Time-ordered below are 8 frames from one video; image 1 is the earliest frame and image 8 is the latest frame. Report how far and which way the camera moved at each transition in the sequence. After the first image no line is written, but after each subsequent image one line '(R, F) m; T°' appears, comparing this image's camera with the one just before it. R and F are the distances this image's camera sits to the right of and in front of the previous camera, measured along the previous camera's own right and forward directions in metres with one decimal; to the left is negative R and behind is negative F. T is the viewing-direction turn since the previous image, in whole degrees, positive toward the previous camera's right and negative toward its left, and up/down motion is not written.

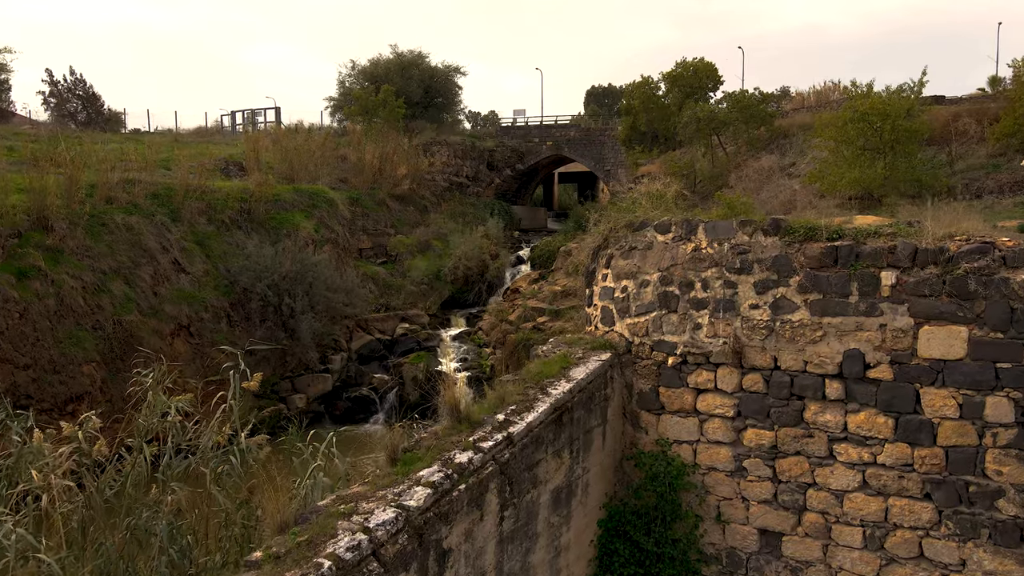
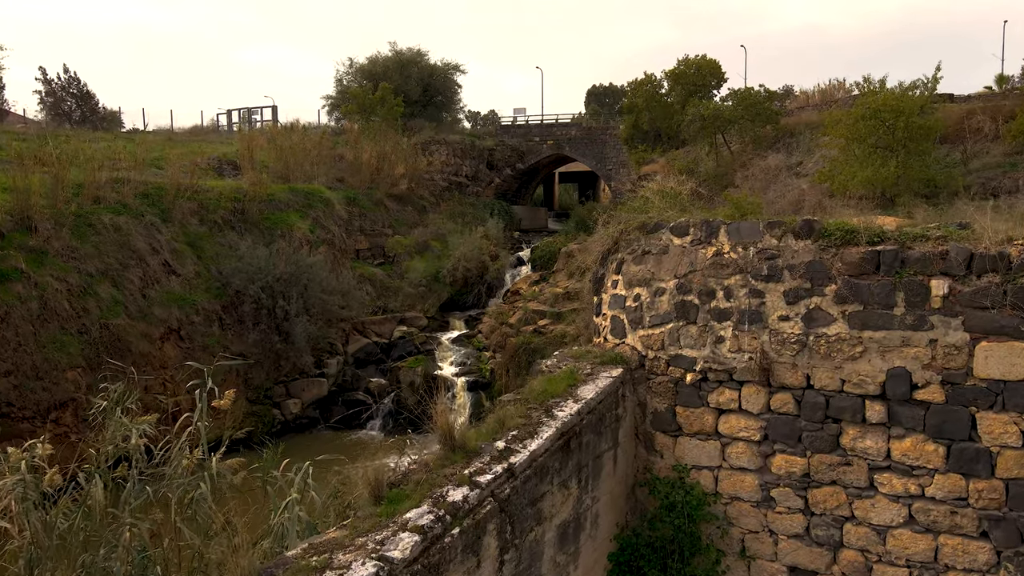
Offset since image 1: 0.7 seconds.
(0.0, +0.3) m; 0°
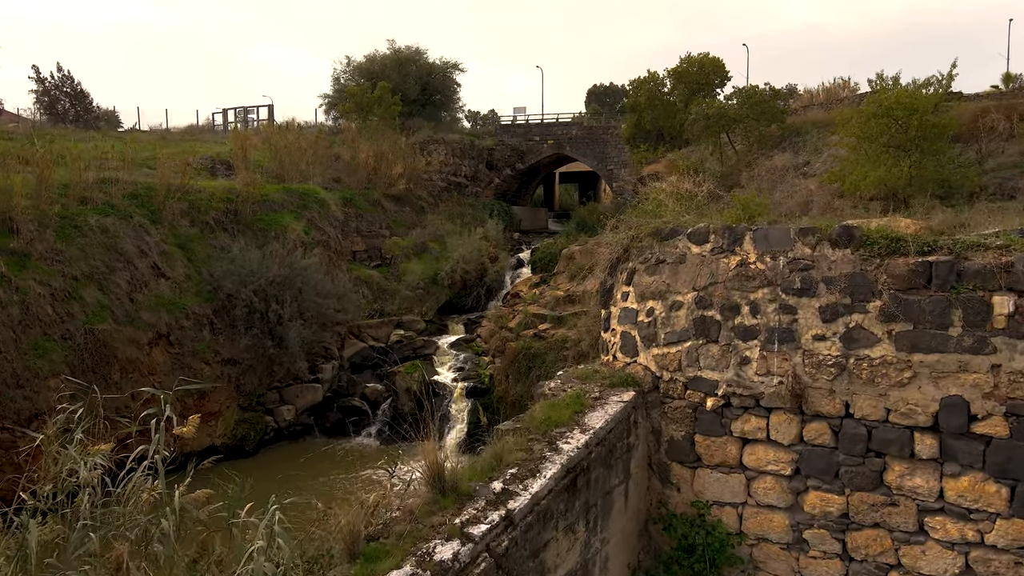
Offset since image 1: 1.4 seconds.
(0.0, +0.3) m; 0°
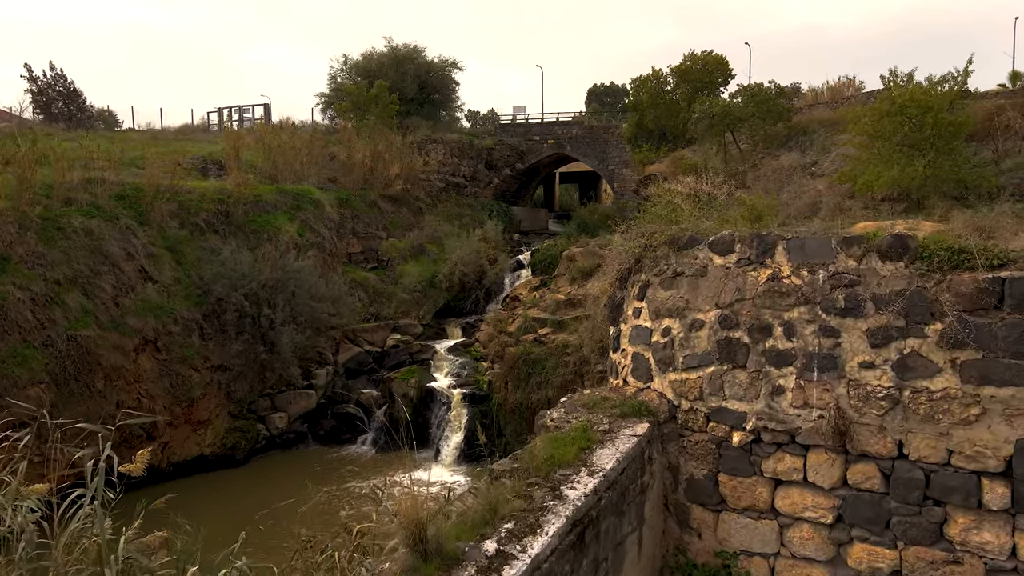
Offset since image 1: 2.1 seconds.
(0.0, +0.3) m; 0°
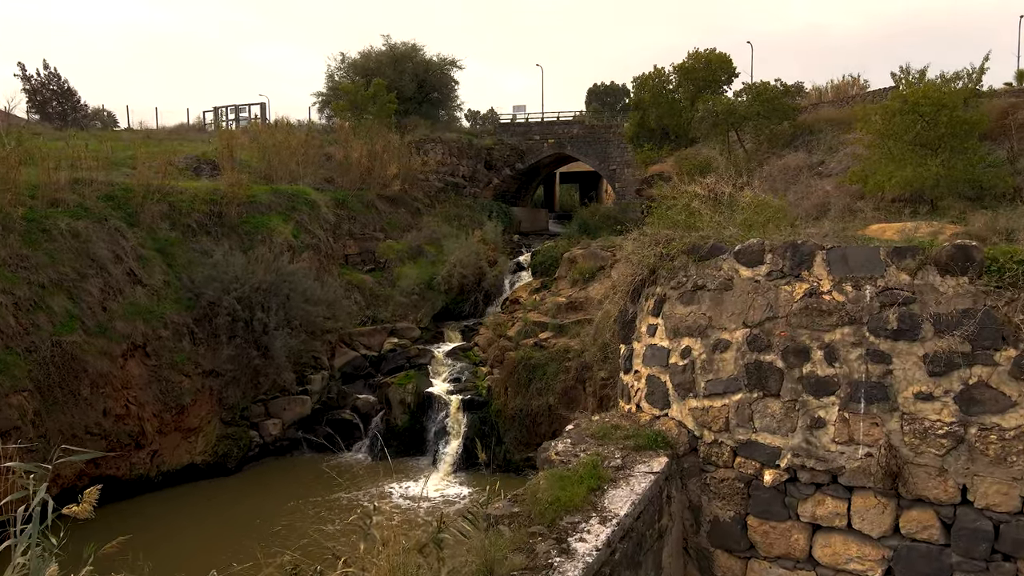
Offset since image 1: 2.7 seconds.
(0.0, +0.3) m; 0°
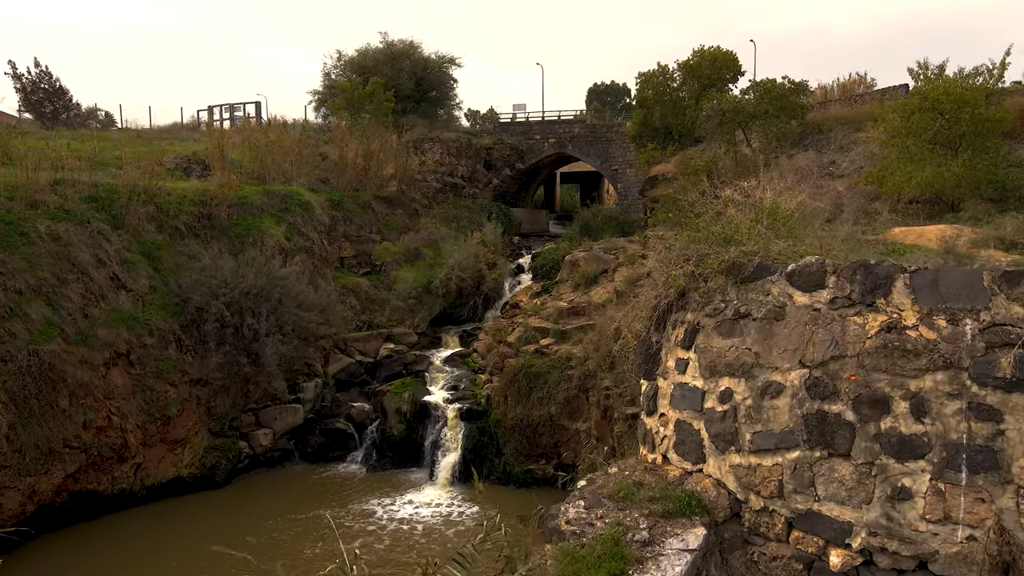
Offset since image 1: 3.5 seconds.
(0.0, +0.4) m; 0°
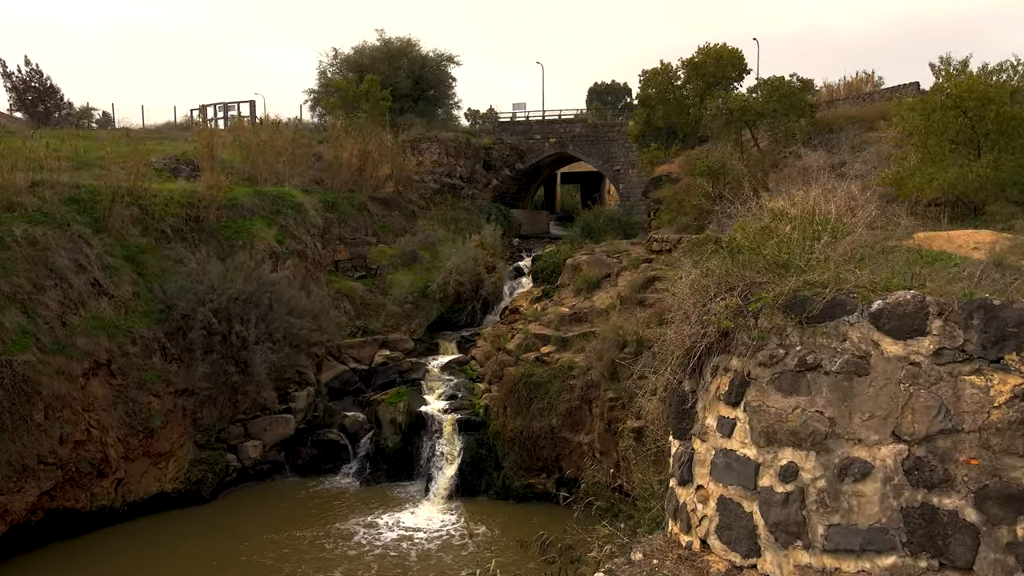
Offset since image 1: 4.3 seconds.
(0.0, +0.4) m; 0°
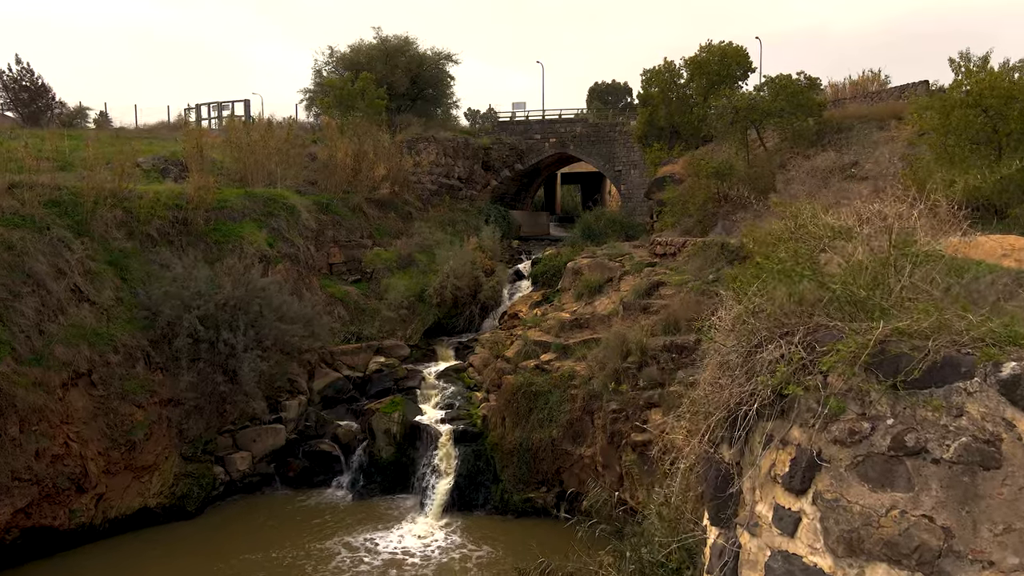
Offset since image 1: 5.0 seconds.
(0.0, +0.4) m; 0°
